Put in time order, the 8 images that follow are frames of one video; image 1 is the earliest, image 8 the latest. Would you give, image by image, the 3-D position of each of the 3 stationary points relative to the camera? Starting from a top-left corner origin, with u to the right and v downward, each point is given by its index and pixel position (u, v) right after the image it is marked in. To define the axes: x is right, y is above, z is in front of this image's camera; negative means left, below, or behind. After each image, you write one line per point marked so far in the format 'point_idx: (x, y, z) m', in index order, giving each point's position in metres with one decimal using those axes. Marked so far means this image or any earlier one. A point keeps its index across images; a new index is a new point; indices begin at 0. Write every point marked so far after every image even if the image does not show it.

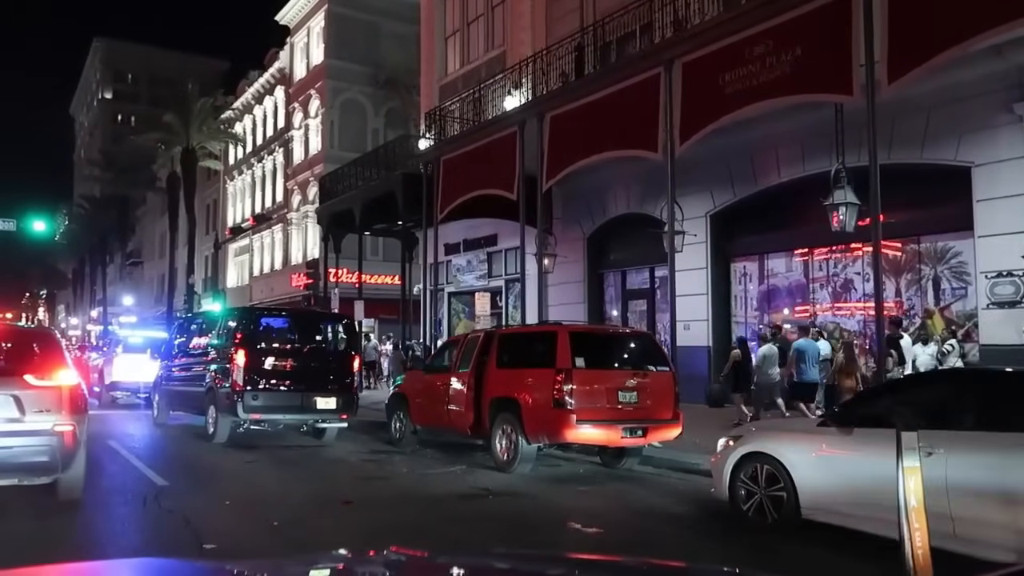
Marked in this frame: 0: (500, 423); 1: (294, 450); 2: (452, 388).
0: (-0.1, -1.8, +10.6) m
1: (-3.5, -2.6, +12.9) m
2: (-0.8, -1.5, +11.7) m
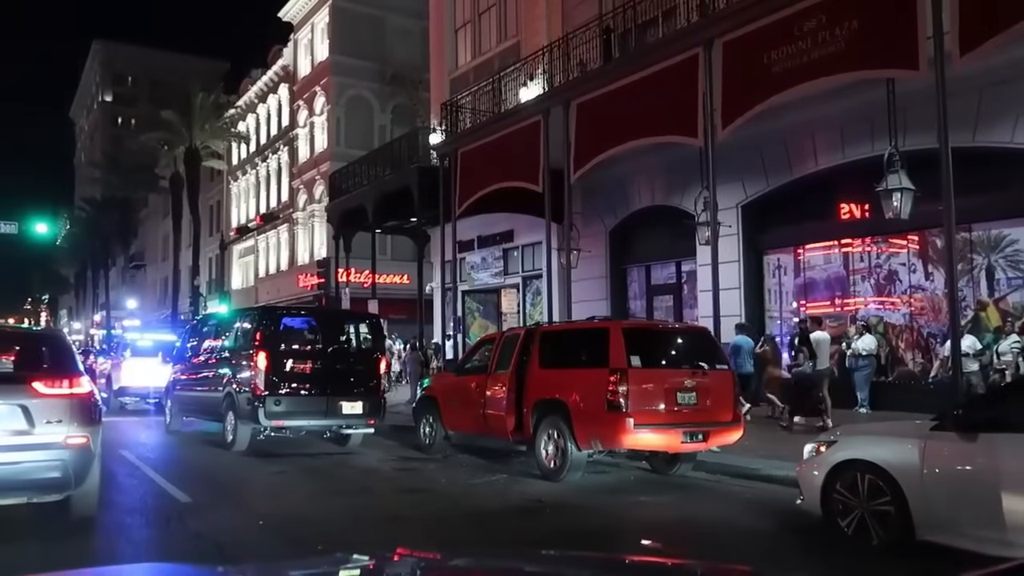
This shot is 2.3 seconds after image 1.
0: (+0.4, -1.7, +9.8) m
1: (-2.9, -2.6, +12.1) m
2: (-0.3, -1.4, +10.9) m
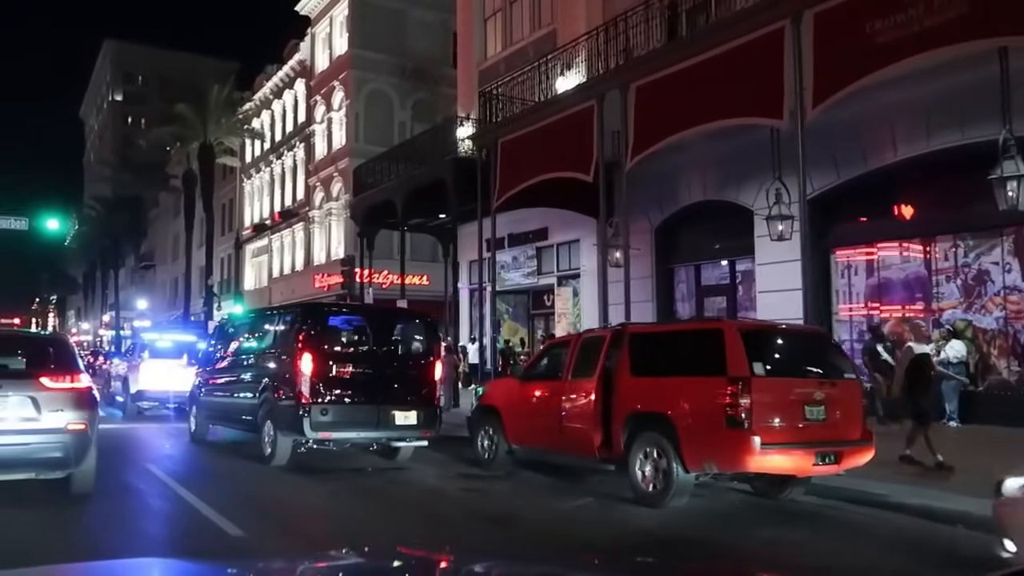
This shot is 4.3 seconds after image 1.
0: (+1.4, -1.6, +8.4) m
1: (-2.0, -2.5, +10.8) m
2: (+0.7, -1.3, +9.6) m
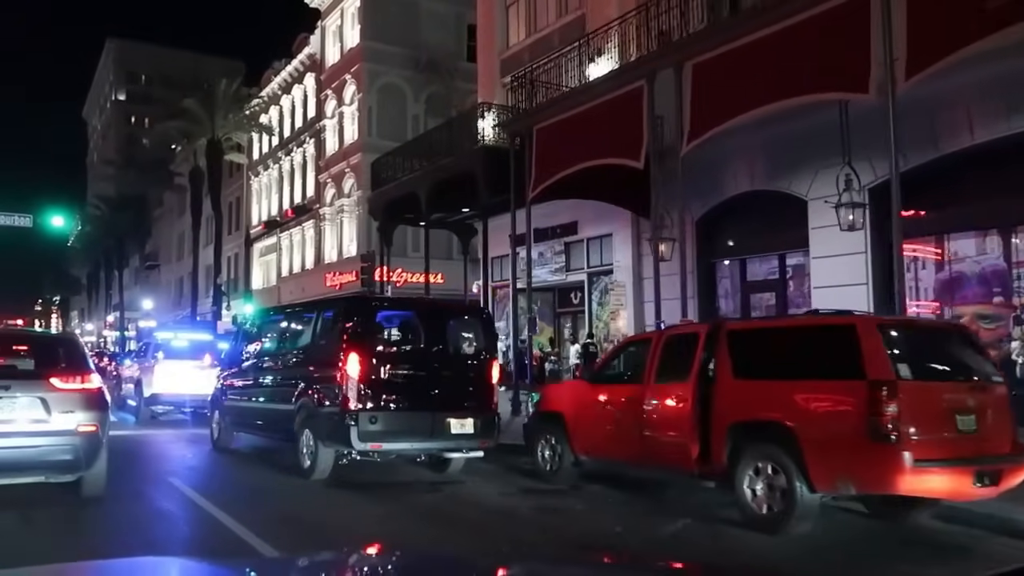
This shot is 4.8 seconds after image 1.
0: (+2.2, -1.5, +7.3) m
1: (-1.2, -2.4, +9.6) m
2: (+1.5, -1.3, +8.4) m
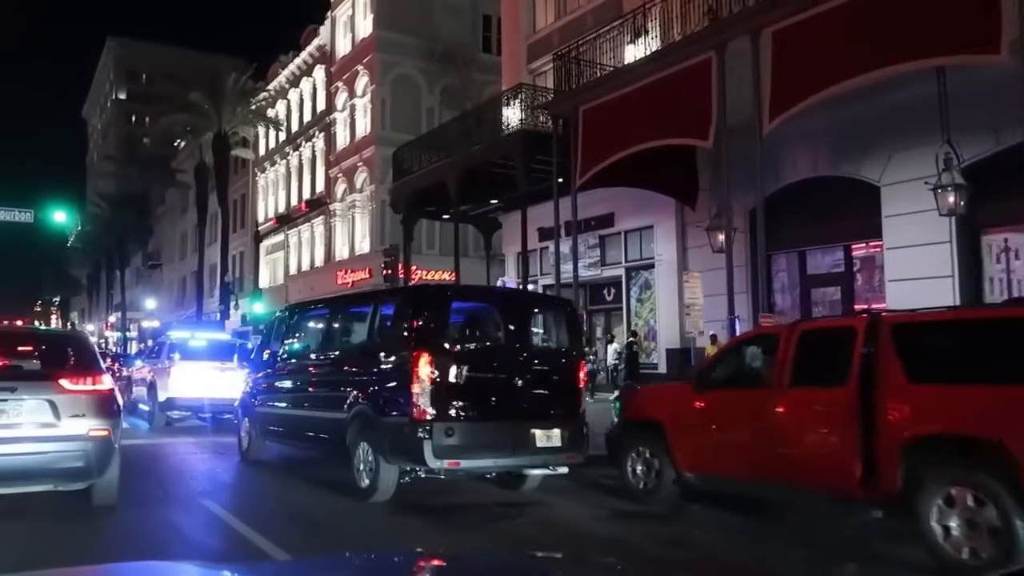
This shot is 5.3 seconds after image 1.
0: (+3.1, -1.4, +5.9) m
1: (-0.2, -2.3, +8.2) m
2: (+2.4, -1.1, +7.0) m
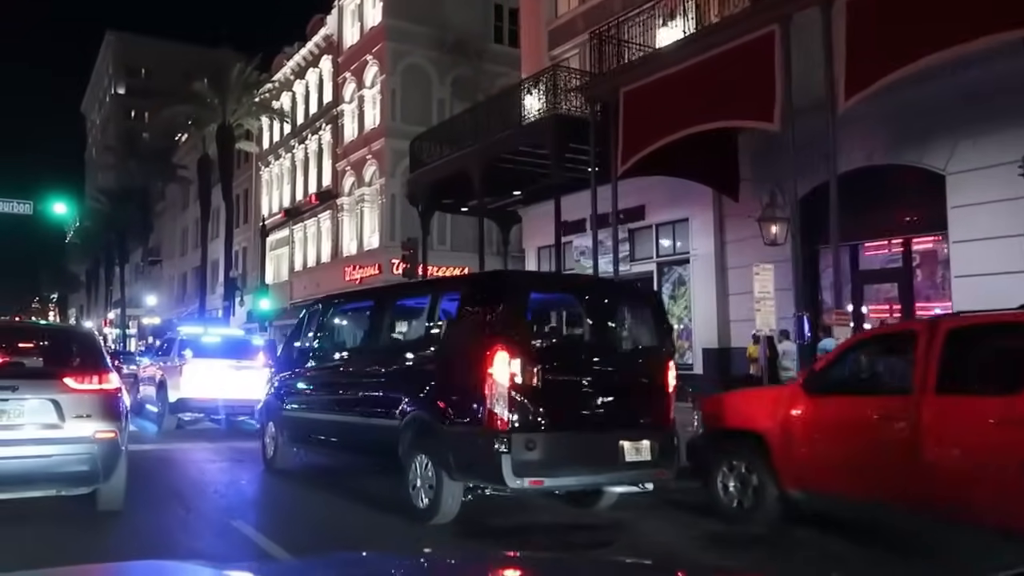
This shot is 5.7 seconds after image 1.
0: (+3.8, -1.3, +4.8) m
1: (+0.5, -2.2, +7.1) m
2: (+3.1, -1.0, +5.9) m
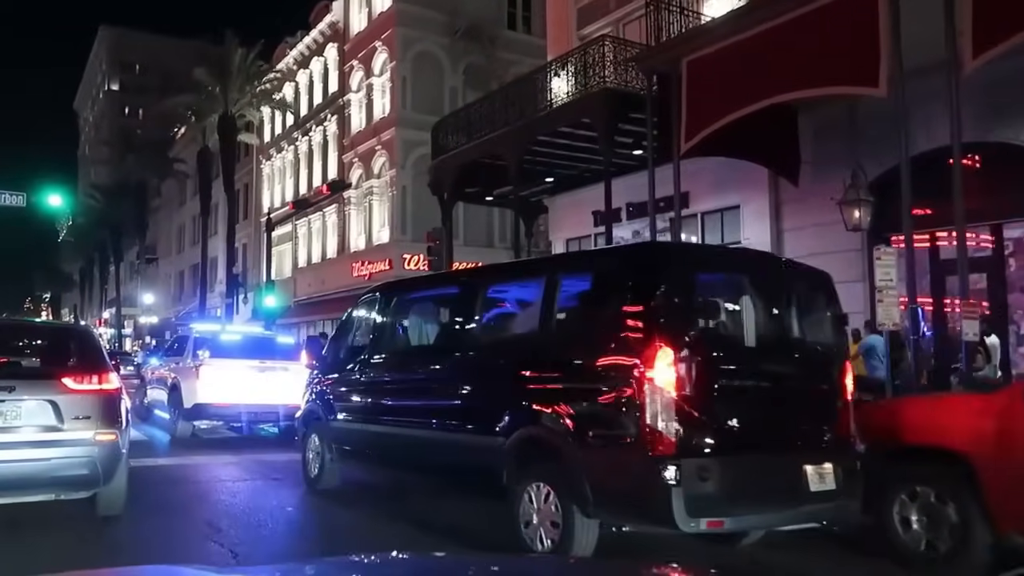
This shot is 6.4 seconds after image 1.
0: (+4.8, -1.2, +3.2) m
1: (+1.4, -2.0, +5.5) m
2: (+4.1, -0.9, +4.4) m
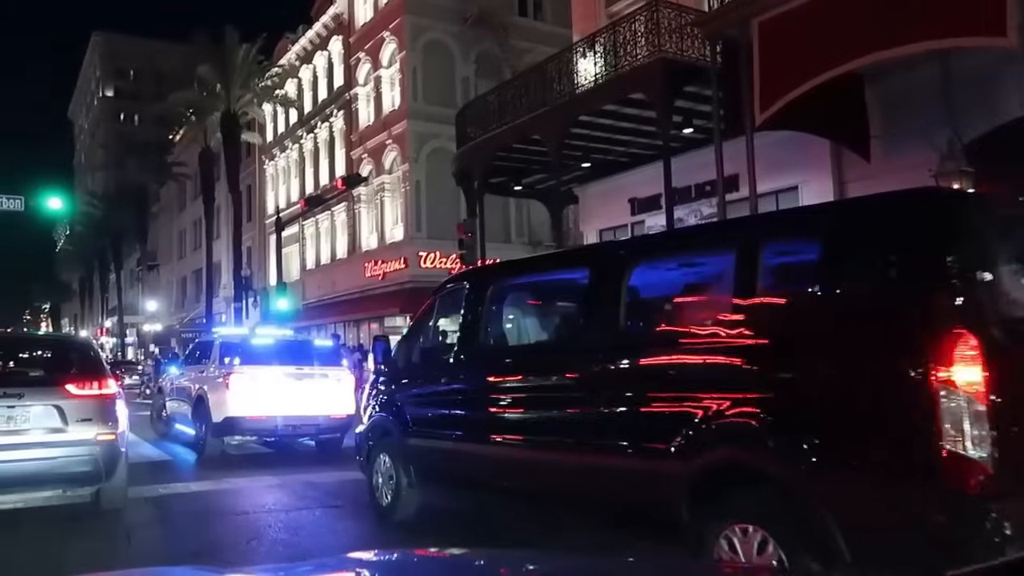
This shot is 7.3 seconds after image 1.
0: (+5.7, -0.9, +1.8) m
1: (+2.4, -1.9, +4.1) m
2: (+5.0, -0.7, +3.0) m
